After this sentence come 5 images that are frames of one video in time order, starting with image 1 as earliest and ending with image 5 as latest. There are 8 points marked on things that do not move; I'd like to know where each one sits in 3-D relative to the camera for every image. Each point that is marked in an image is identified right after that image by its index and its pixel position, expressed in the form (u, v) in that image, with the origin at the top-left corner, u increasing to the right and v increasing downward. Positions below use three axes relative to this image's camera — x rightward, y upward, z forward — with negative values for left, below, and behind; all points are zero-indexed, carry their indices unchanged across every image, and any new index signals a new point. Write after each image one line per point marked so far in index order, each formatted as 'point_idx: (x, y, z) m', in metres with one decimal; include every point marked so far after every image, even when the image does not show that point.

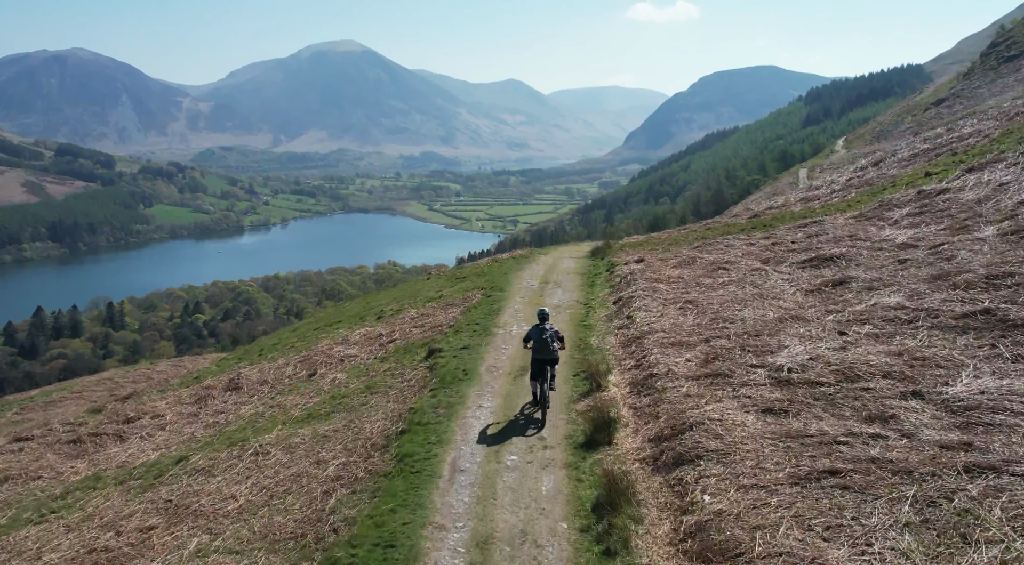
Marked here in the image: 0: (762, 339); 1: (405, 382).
0: (+5.2, -1.2, +15.0) m
1: (-2.4, -2.4, +16.6) m
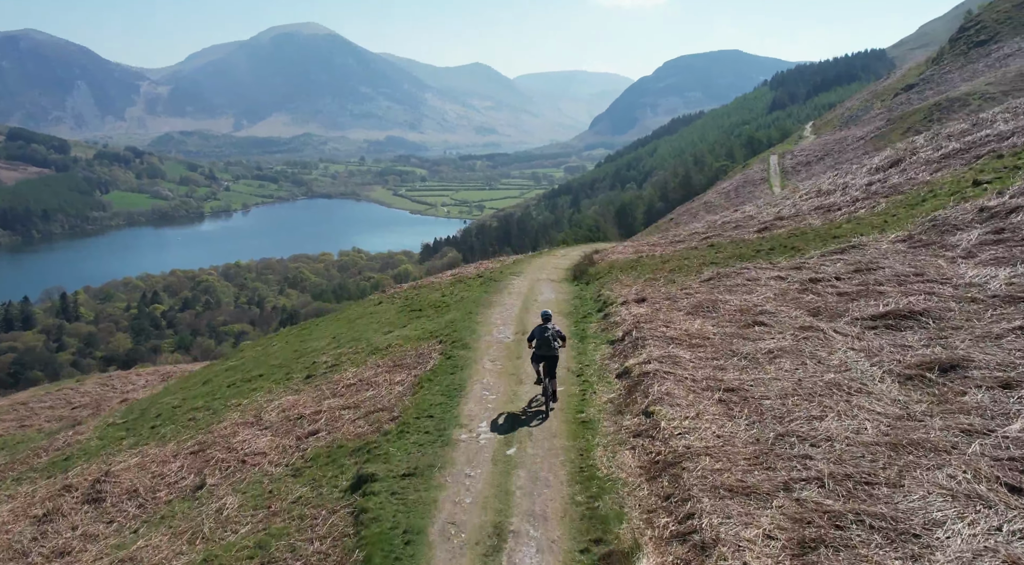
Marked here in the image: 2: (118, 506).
0: (+4.8, -2.8, +9.5) m
1: (-2.9, -4.0, +10.8) m
2: (-8.2, -4.7, +15.0) m
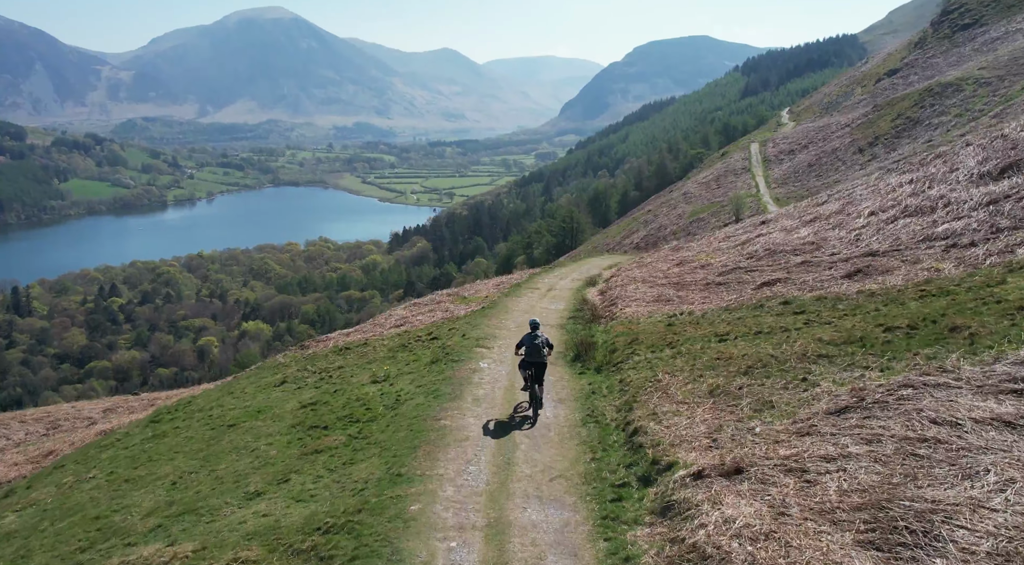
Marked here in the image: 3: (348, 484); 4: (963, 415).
0: (+4.8, -5.2, -0.9) m
1: (-3.0, -6.5, +0.1) m
2: (-8.5, -7.1, +4.2) m
3: (-2.9, -3.5, +12.7) m
4: (+6.9, -2.0, +11.2) m
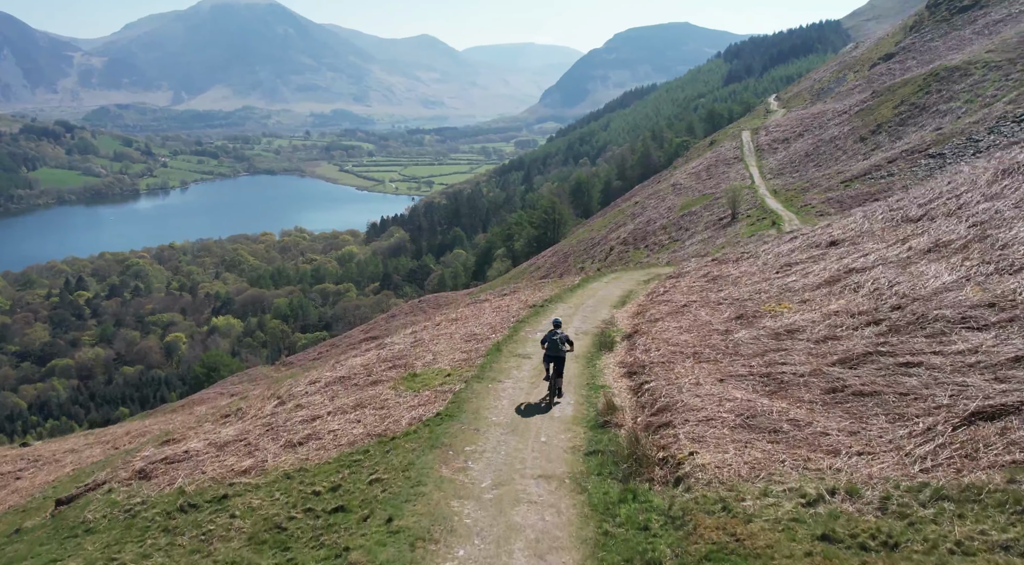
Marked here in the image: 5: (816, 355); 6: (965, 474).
0: (+5.0, -7.6, -11.6) m
1: (-2.8, -8.9, -10.8) m
2: (-8.3, -9.6, -6.9) m
3: (-3.0, -5.7, +1.7) m
4: (+6.8, -4.2, +0.4) m
5: (+6.8, -1.6, +16.1) m
6: (+6.0, -2.6, +10.6) m
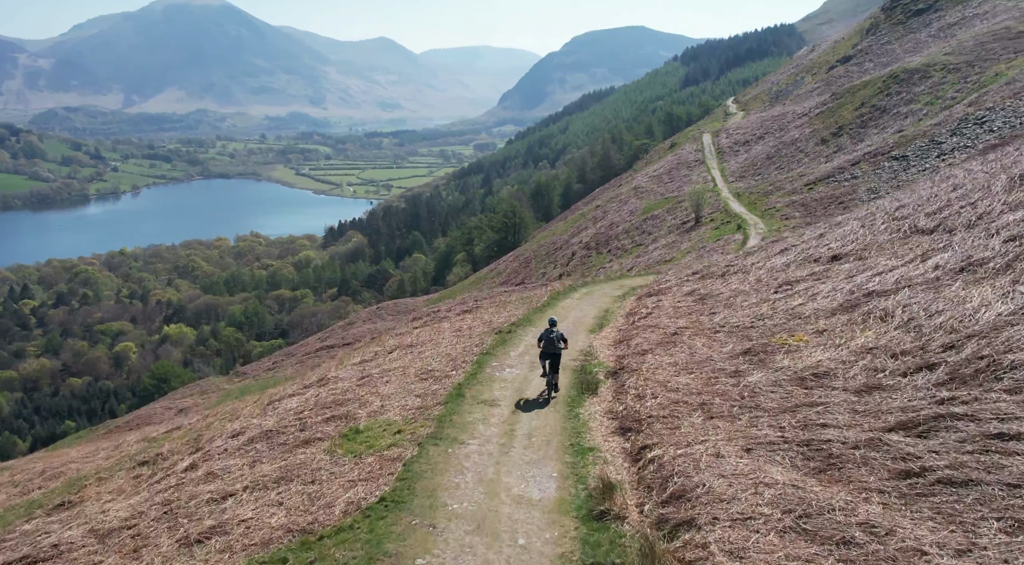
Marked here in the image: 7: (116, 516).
0: (+6.0, -8.2, -15.1) m
1: (-1.8, -9.6, -14.7) m
2: (-7.6, -10.3, -11.2) m
3: (-2.8, -6.5, -2.2) m
4: (+7.1, -4.8, -3.0) m
5: (+6.2, -2.3, +12.6) m
6: (+5.8, -3.2, +7.1) m
7: (-8.6, -5.1, +15.7) m
